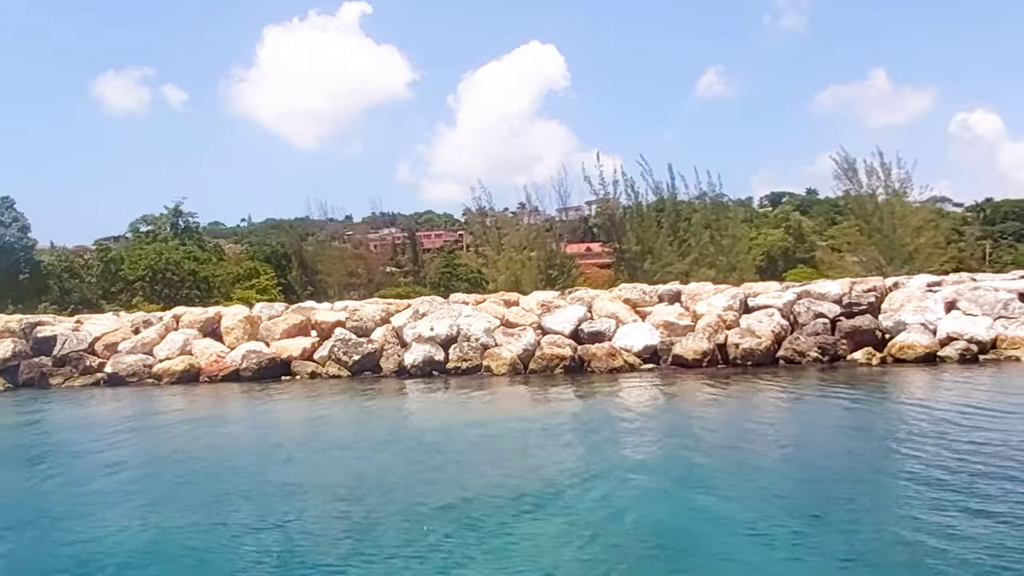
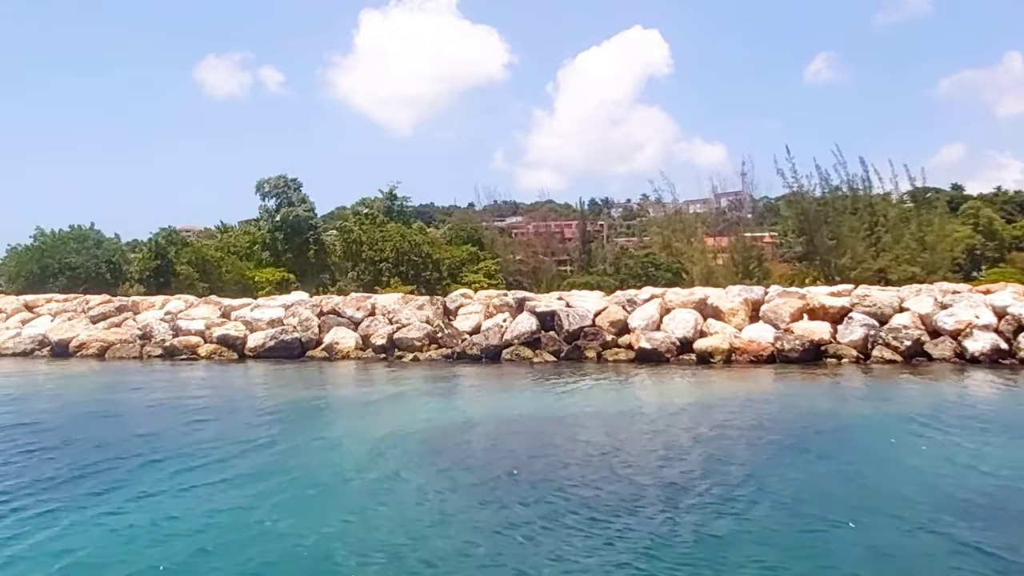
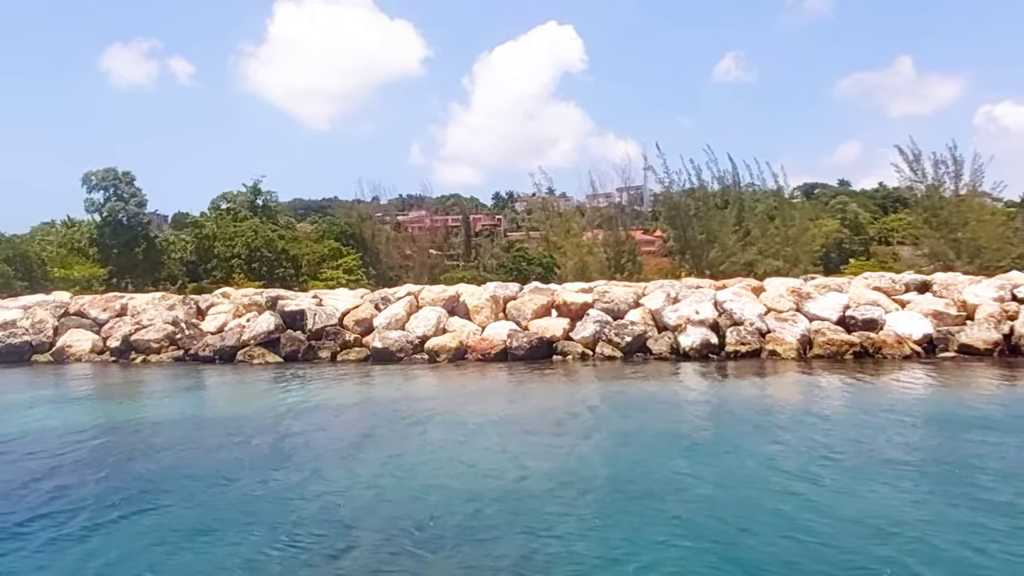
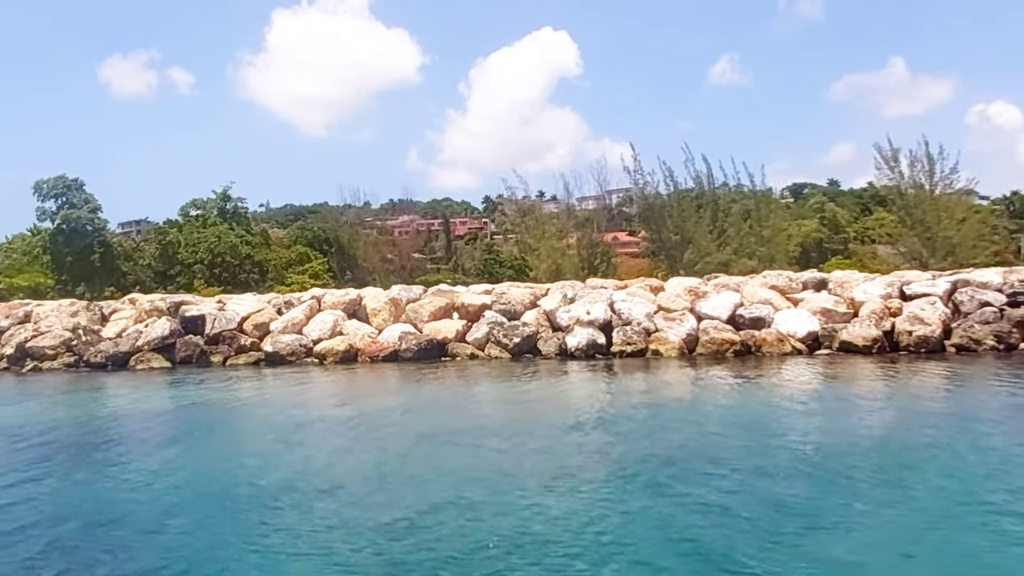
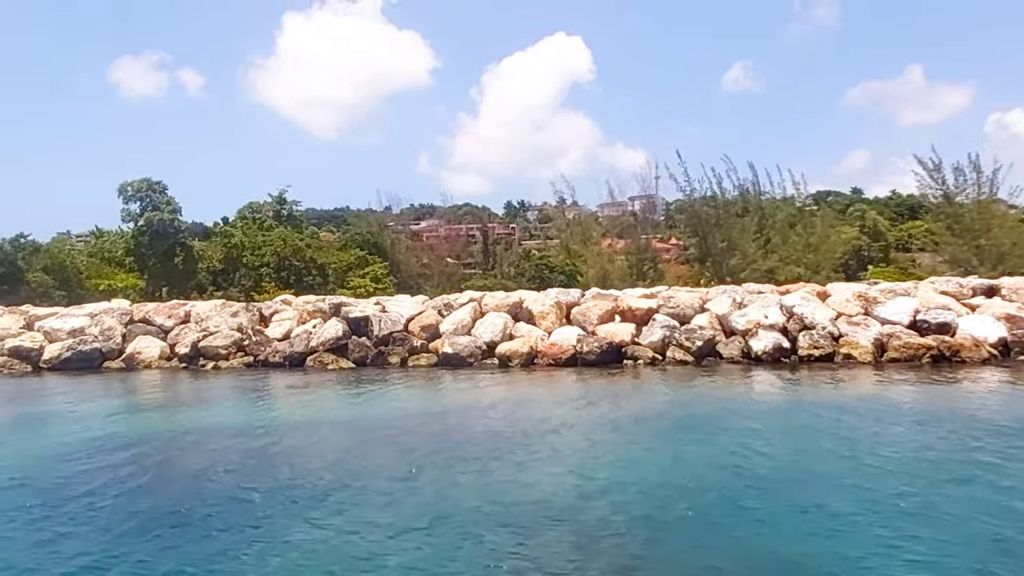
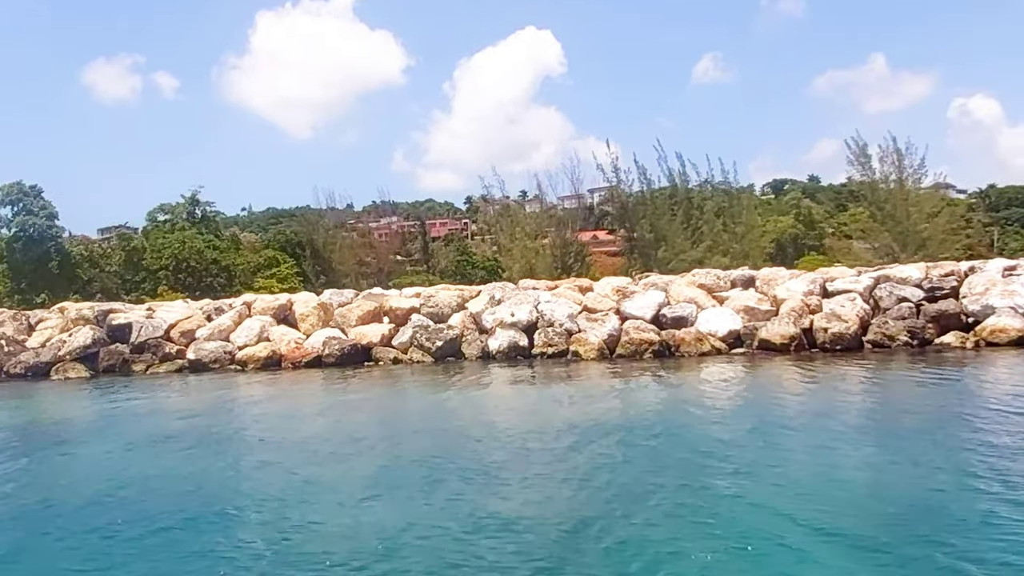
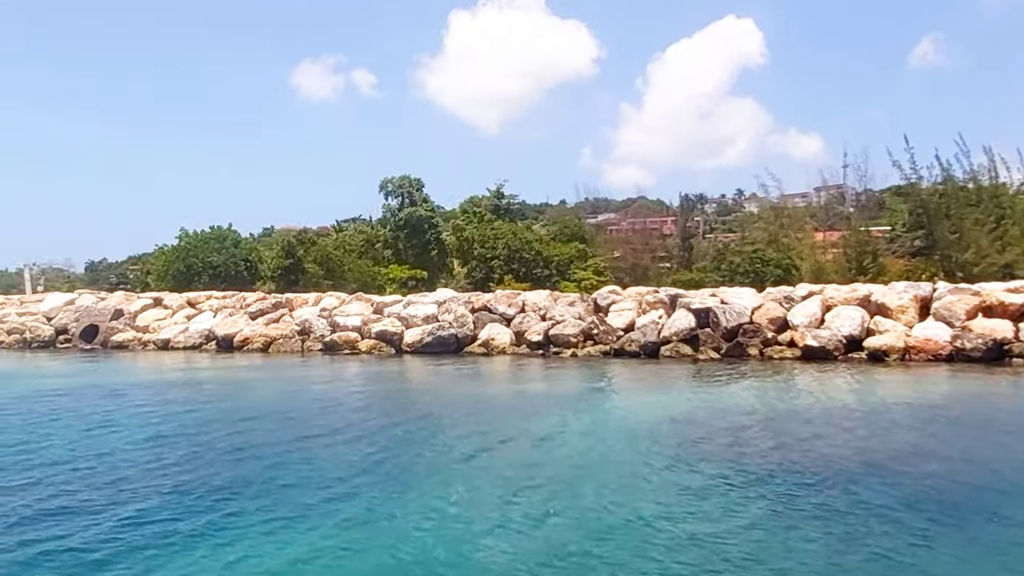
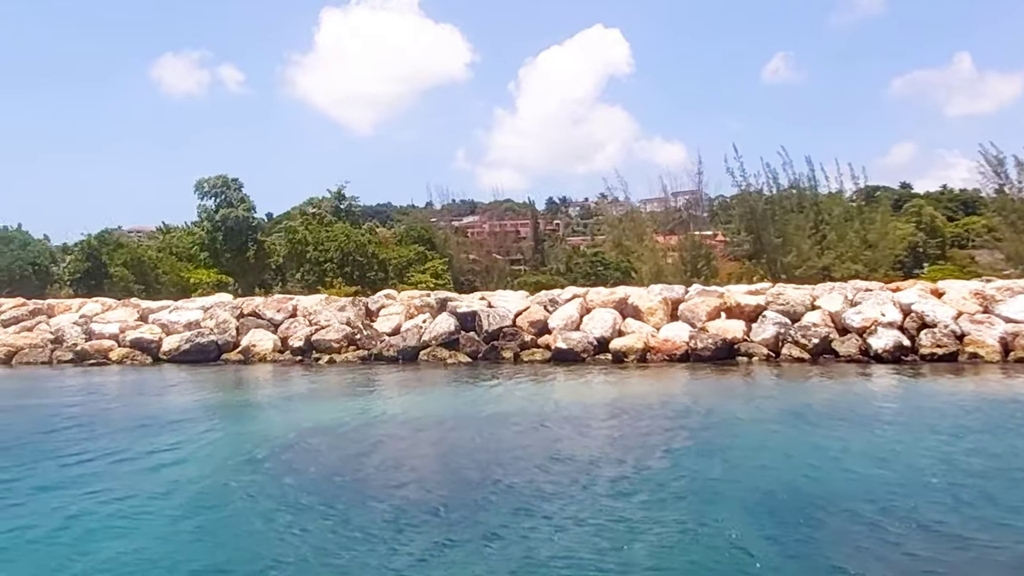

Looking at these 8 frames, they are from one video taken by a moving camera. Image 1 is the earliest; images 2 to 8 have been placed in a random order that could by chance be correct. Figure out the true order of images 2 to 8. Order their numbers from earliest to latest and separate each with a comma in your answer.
6, 4, 3, 5, 8, 2, 7
